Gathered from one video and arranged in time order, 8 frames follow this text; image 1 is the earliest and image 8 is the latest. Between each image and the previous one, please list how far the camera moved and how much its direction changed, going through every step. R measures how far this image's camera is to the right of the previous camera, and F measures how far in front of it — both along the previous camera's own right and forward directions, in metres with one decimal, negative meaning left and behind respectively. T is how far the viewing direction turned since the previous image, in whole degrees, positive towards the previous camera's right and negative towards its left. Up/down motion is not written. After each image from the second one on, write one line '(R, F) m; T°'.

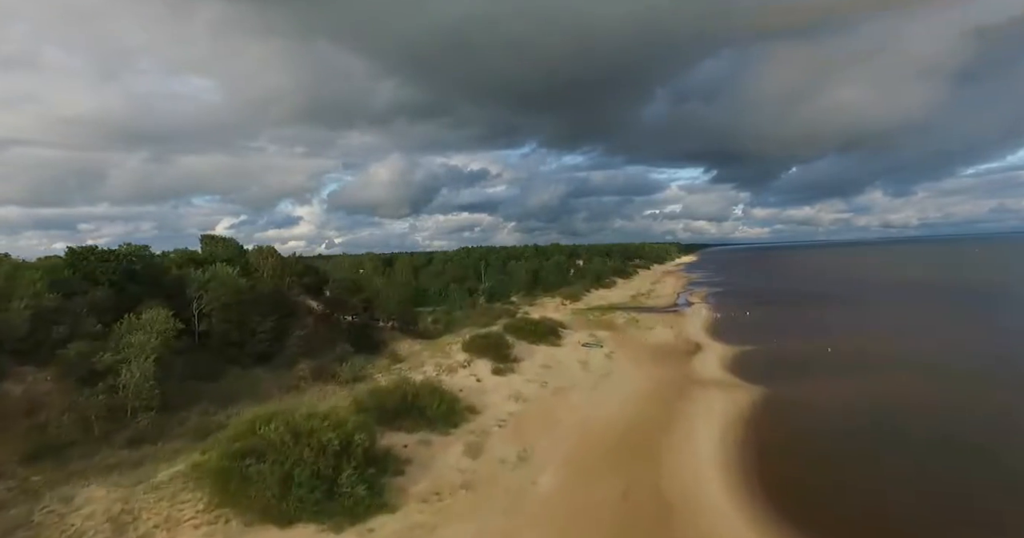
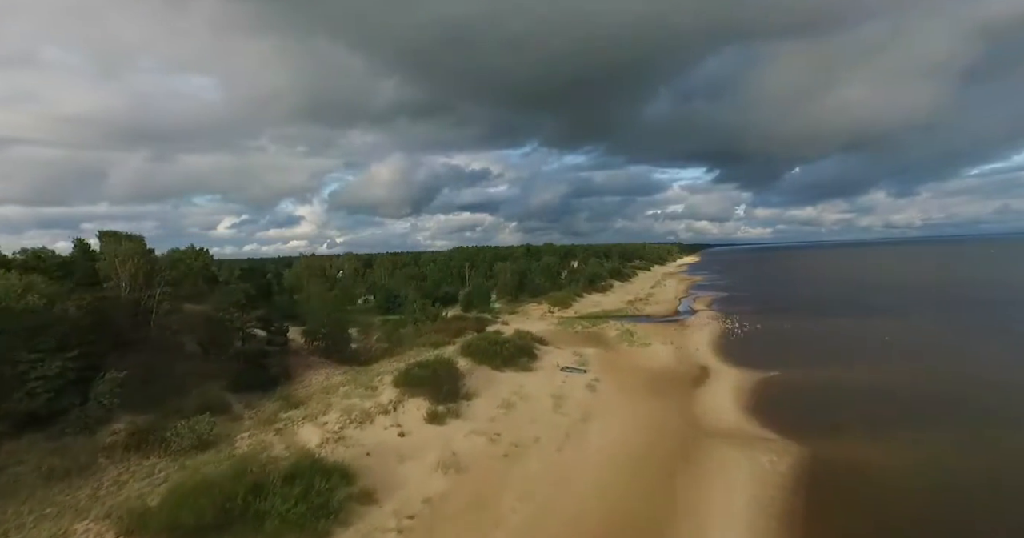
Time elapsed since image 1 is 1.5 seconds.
(+2.1, +6.2) m; 0°
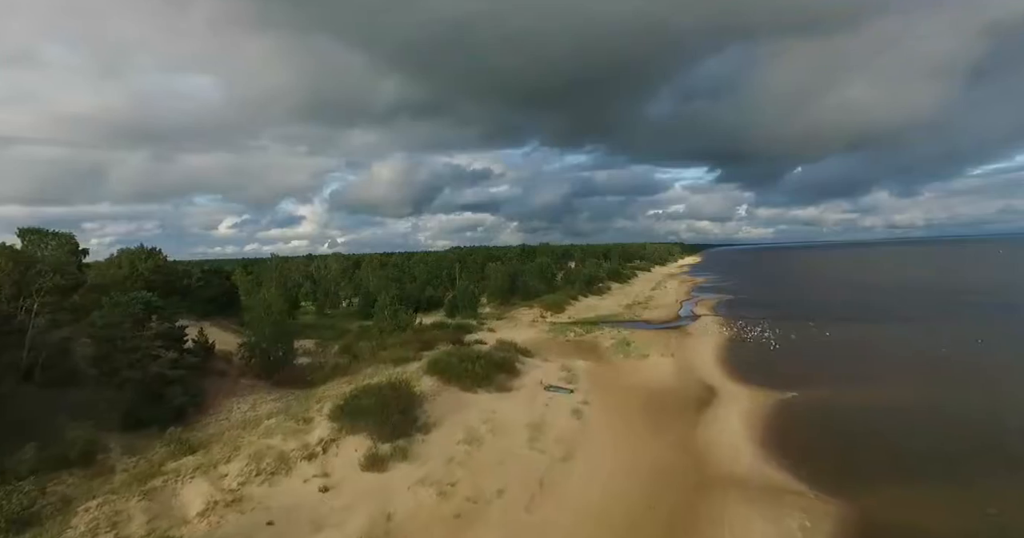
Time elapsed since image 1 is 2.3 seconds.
(+1.2, +3.5) m; 0°
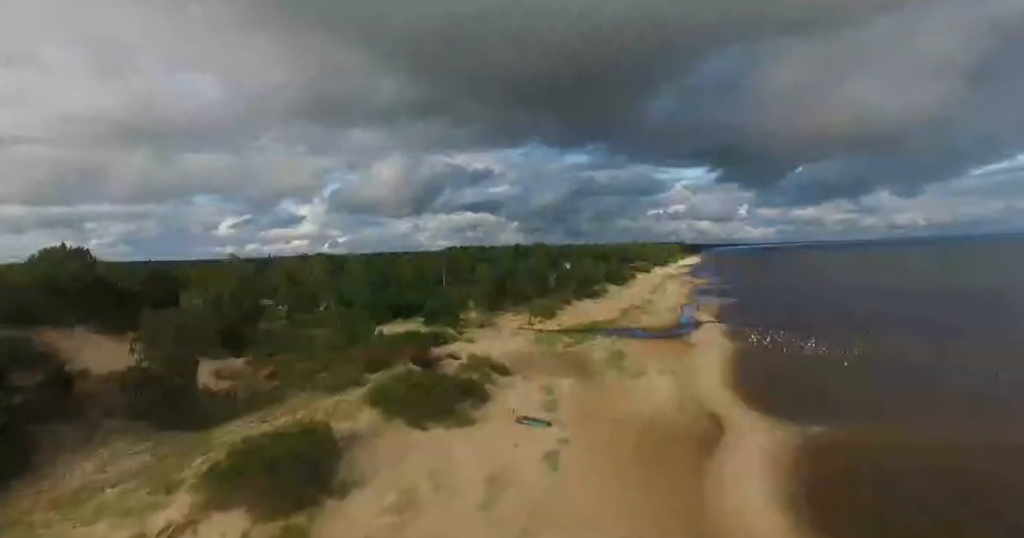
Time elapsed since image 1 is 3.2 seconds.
(+1.4, +4.1) m; 0°
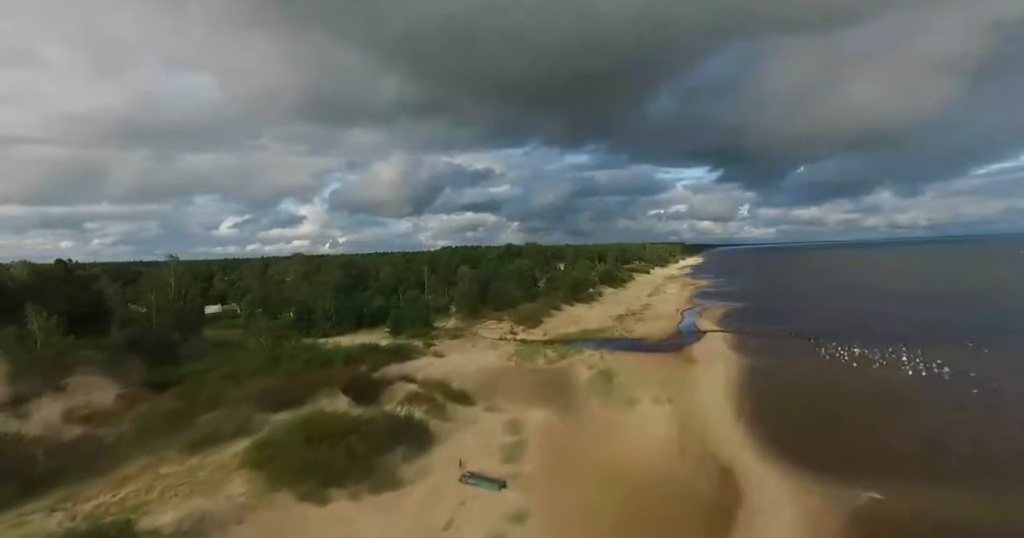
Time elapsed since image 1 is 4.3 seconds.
(+1.7, +4.7) m; 0°
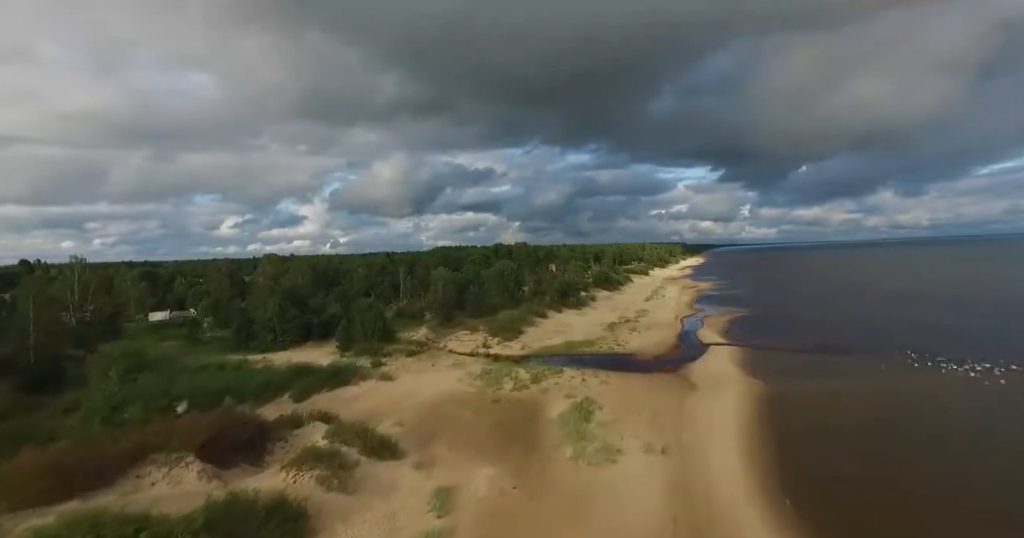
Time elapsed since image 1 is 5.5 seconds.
(+2.0, +5.3) m; 0°
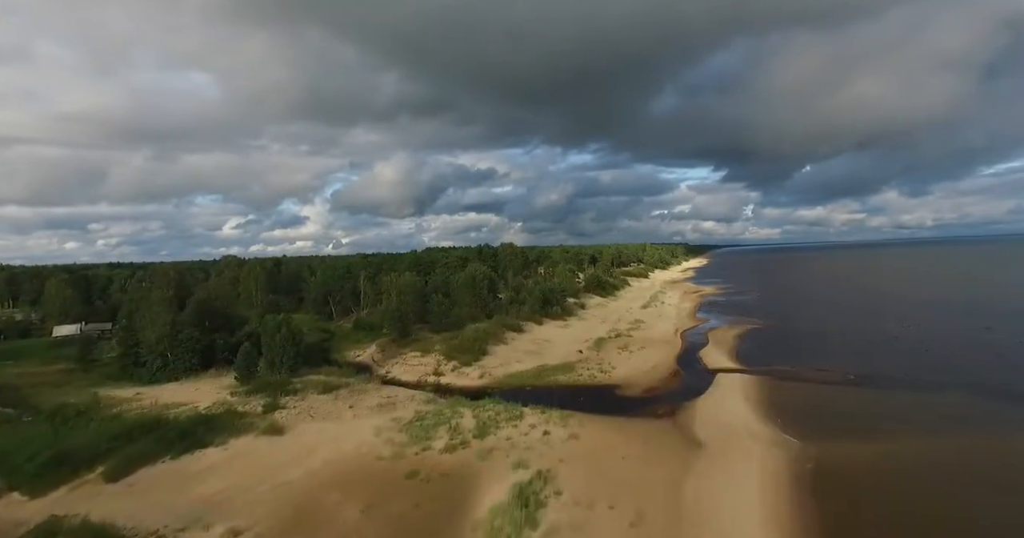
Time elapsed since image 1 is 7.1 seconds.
(+2.6, +7.1) m; 0°
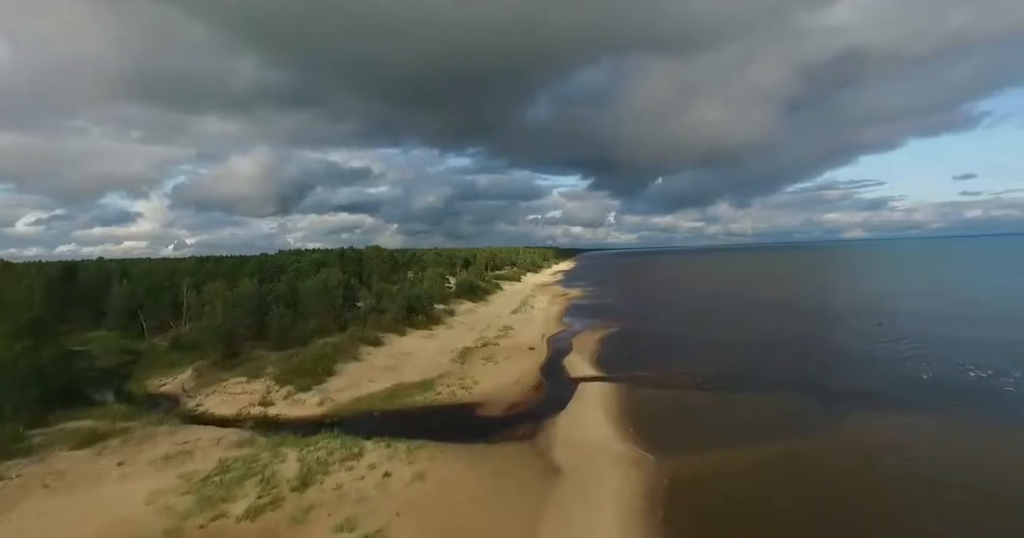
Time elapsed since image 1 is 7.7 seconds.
(+1.4, +2.6) m; +14°
